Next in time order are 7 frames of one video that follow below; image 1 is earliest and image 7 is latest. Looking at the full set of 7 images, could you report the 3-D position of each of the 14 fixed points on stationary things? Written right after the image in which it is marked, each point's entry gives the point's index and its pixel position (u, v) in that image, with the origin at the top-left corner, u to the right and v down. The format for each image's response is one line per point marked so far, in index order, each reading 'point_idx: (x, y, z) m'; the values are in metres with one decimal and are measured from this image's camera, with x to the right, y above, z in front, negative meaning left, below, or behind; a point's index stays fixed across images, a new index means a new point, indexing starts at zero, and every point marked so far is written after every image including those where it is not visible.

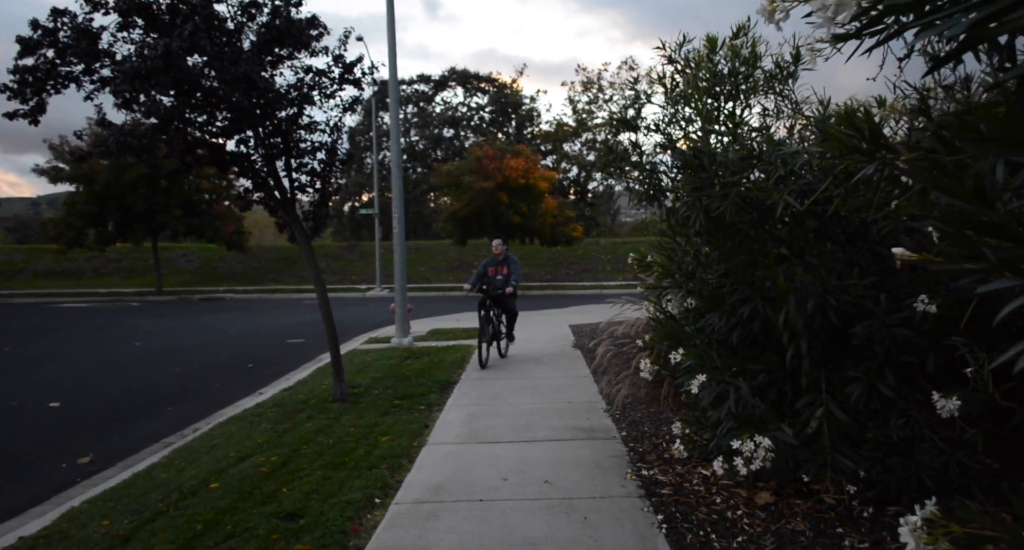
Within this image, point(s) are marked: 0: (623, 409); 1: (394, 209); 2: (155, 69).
0: (+1.2, -1.4, +6.8) m
1: (-2.4, +1.3, +13.2) m
2: (-3.2, +1.9, +6.1) m
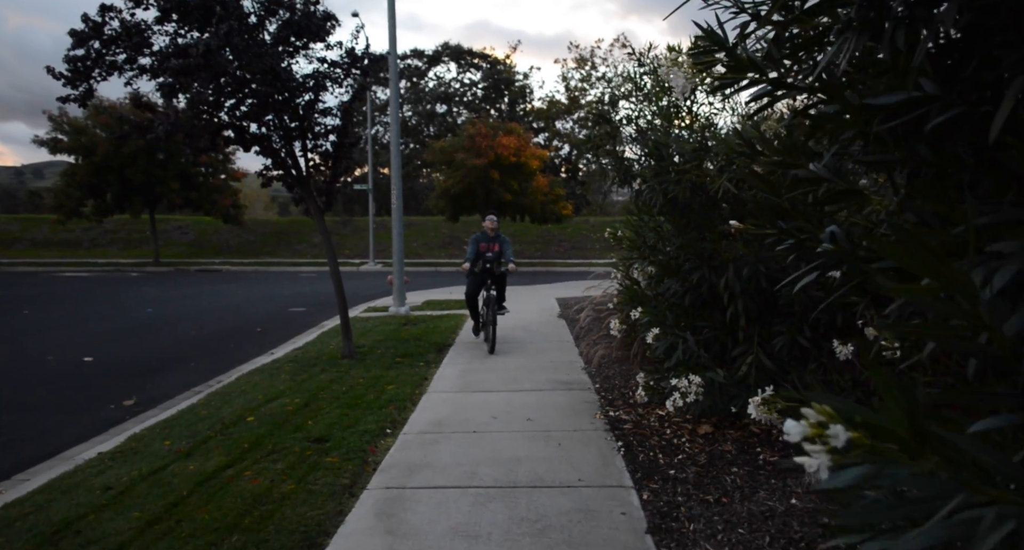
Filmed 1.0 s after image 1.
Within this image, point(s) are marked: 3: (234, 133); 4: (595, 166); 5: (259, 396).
0: (+1.1, -1.1, +7.8) m
1: (-2.6, +1.9, +14.0) m
2: (-3.3, +2.2, +6.9) m
3: (-3.2, +1.7, +7.5) m
4: (+1.2, +1.0, +6.5) m
5: (-2.6, -1.3, +6.7) m
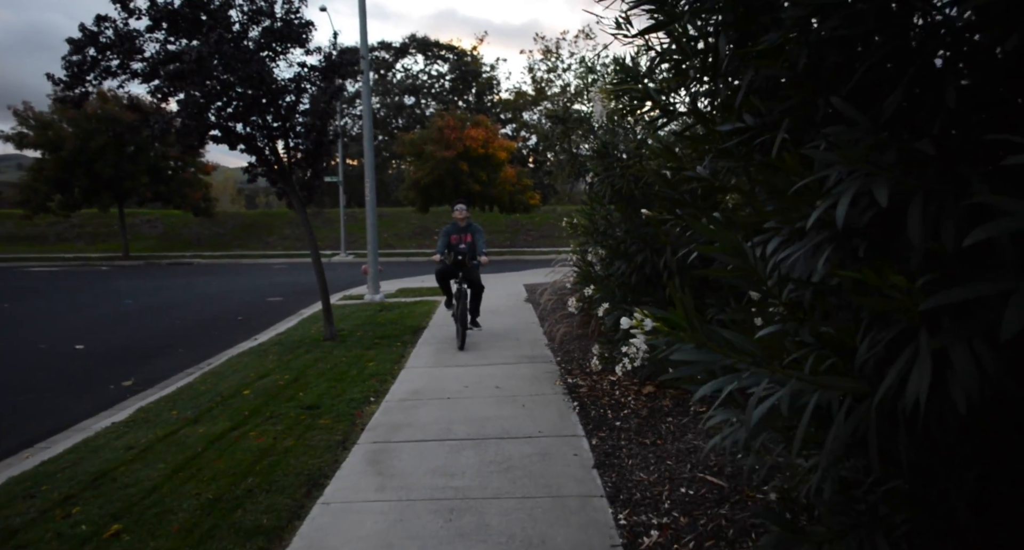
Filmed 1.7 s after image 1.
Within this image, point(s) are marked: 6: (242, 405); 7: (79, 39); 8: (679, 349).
0: (+0.7, -0.9, +8.6) m
1: (-3.3, +2.2, +14.6) m
2: (-3.7, +2.3, +7.5) m
3: (-3.6, +1.8, +8.0) m
4: (+0.8, +1.2, +7.3) m
5: (-3.0, -1.1, +7.3) m
6: (-2.5, -1.2, +6.1) m
7: (-5.0, +2.7, +7.4) m
8: (+0.6, -0.2, +2.0) m
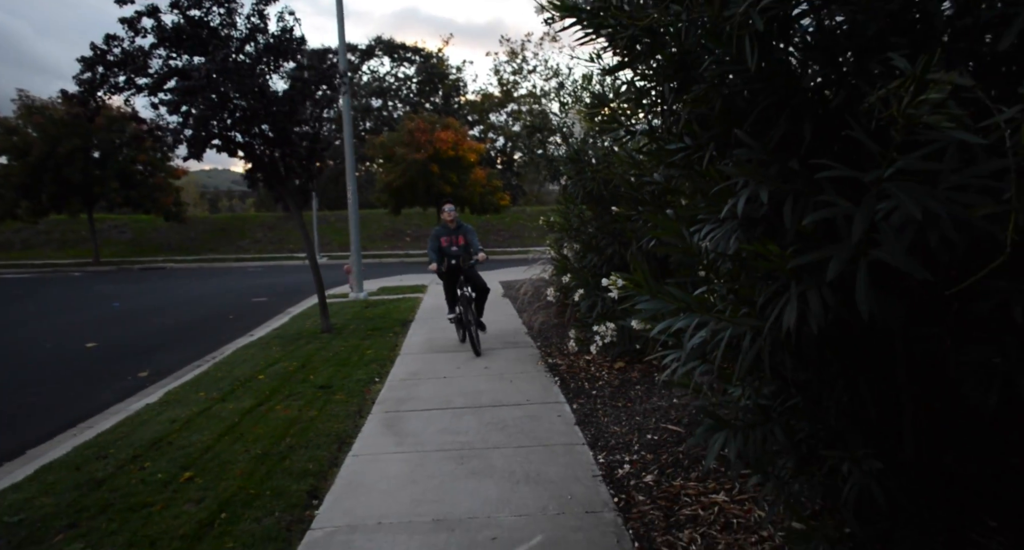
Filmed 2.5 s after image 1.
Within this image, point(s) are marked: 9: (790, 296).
0: (+0.4, -0.8, +9.5) m
1: (-3.9, +2.2, +15.3) m
2: (-3.9, +2.4, +8.2) m
3: (-3.9, +1.8, +8.7) m
4: (+0.6, +1.3, +8.2) m
5: (-3.2, -1.1, +8.1) m
6: (-2.7, -1.2, +6.8) m
7: (-5.2, +2.7, +8.0) m
8: (+0.6, -0.1, +2.9) m
9: (+1.0, -0.1, +2.3) m
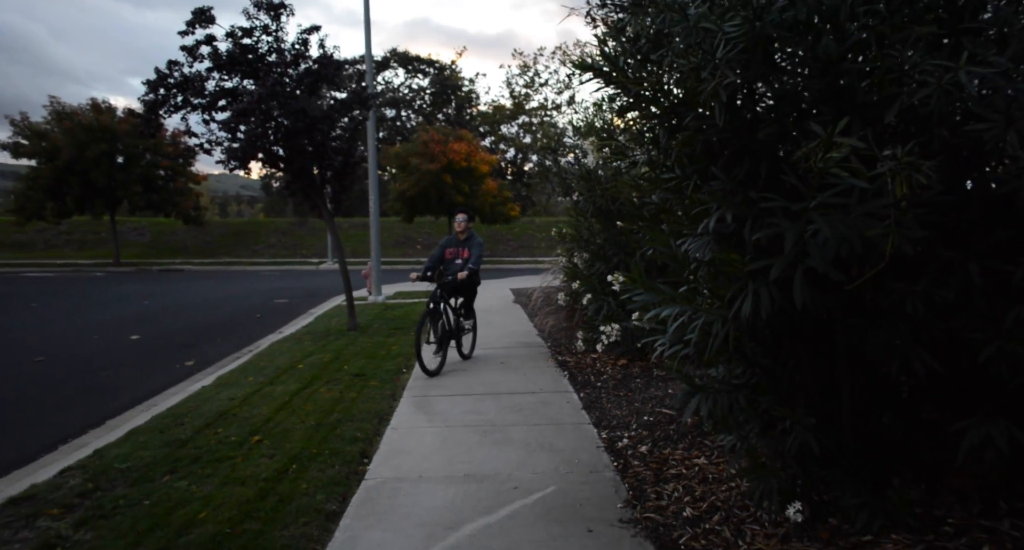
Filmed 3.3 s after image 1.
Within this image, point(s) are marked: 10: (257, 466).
0: (+0.6, -0.9, +10.3) m
1: (-3.6, +2.1, +16.2) m
2: (-3.7, +2.4, +9.1) m
3: (-3.7, +1.8, +9.6) m
4: (+0.8, +1.2, +9.1) m
5: (-3.0, -1.1, +8.9) m
6: (-2.5, -1.2, +7.7) m
7: (-5.0, +2.7, +9.0) m
8: (+0.8, -0.1, +3.8) m
9: (+1.2, -0.1, +3.2) m
10: (-1.9, -1.4, +4.7) m
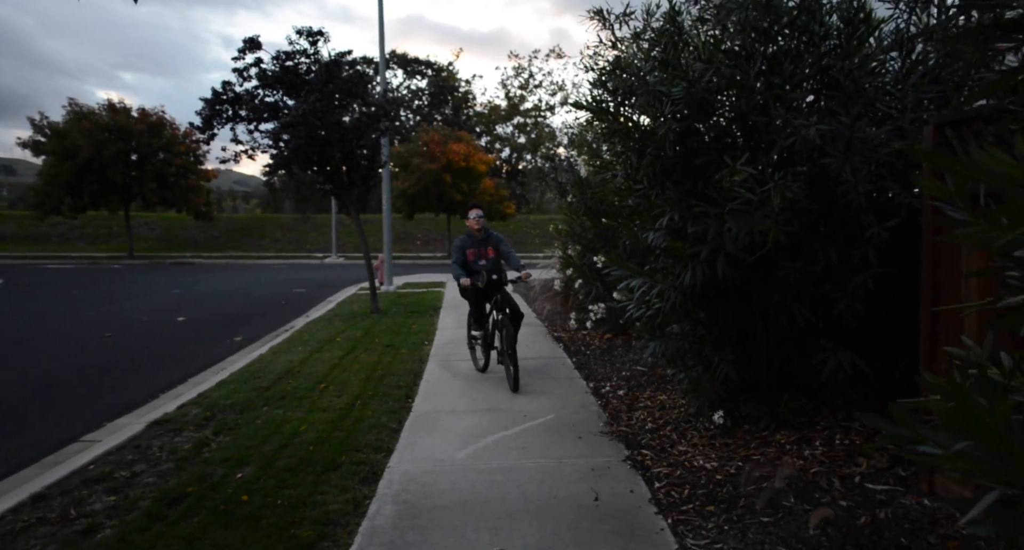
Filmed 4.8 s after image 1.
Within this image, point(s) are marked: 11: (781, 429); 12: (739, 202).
0: (+0.6, -0.7, +11.9) m
1: (-3.6, +2.3, +17.7) m
2: (-3.6, +2.6, +10.6) m
3: (-3.6, +2.0, +11.2) m
4: (+0.9, +1.4, +10.7) m
5: (-2.9, -0.9, +10.5) m
6: (-2.4, -1.0, +9.2) m
7: (-4.9, +2.9, +10.5) m
8: (+0.9, 0.0, +5.4) m
9: (+1.3, +0.1, +4.8) m
10: (-1.8, -1.2, +6.2) m
11: (+2.0, -1.2, +4.9) m
12: (+1.6, +0.5, +4.5) m
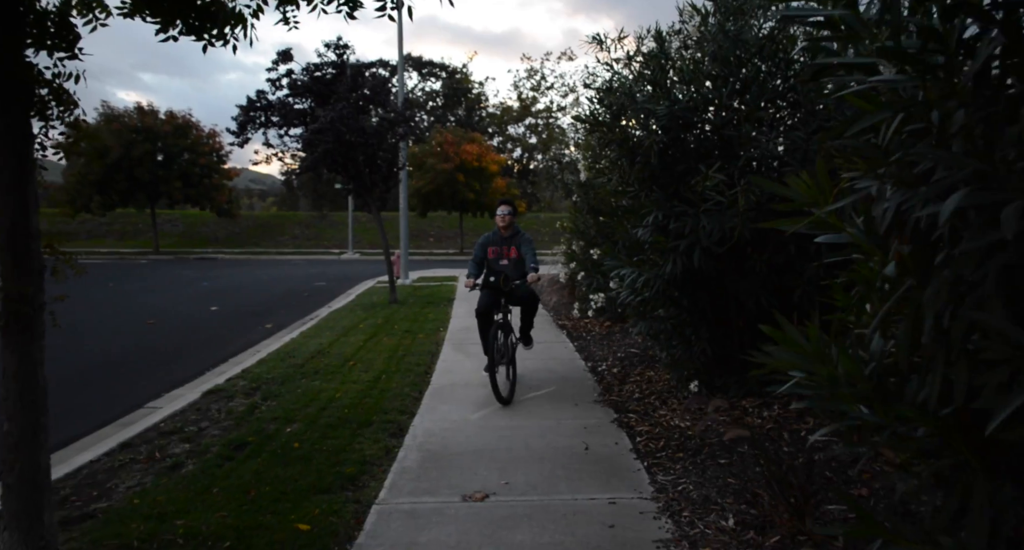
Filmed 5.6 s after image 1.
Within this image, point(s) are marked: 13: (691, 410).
0: (+0.8, -0.6, +12.7) m
1: (-3.3, +2.5, +18.6) m
2: (-3.4, +2.7, +11.5) m
3: (-3.4, +2.1, +12.1) m
4: (+1.0, +1.5, +11.5) m
5: (-2.8, -0.8, +11.4) m
6: (-2.3, -0.9, +10.1) m
7: (-4.8, +3.0, +11.4) m
8: (+0.9, +0.1, +6.2) m
9: (+1.3, +0.2, +5.6) m
10: (-1.7, -1.1, +7.1) m
11: (+2.1, -1.1, +5.7) m
12: (+1.6, +0.6, +5.3) m
13: (+1.6, -1.2, +5.8) m
